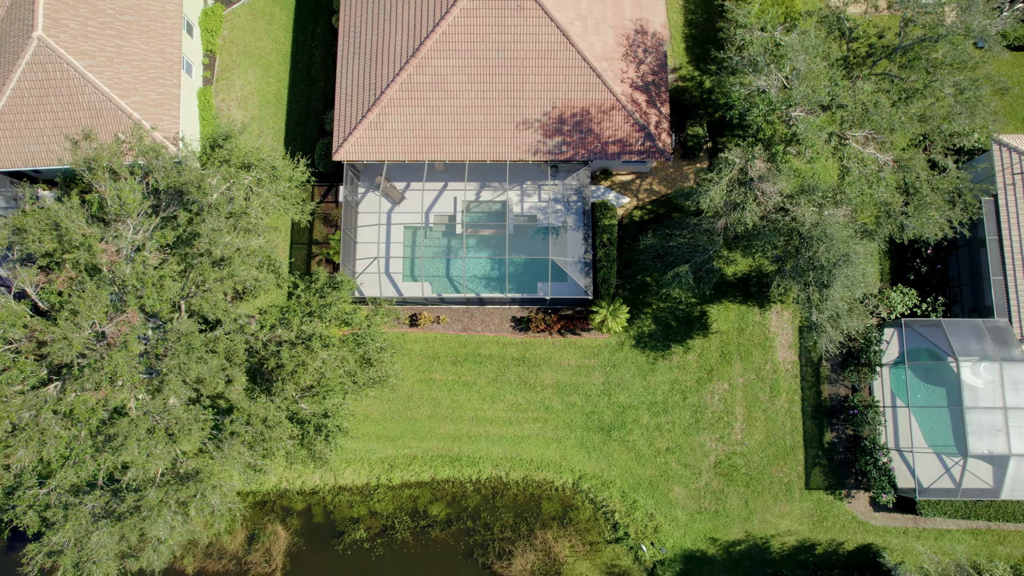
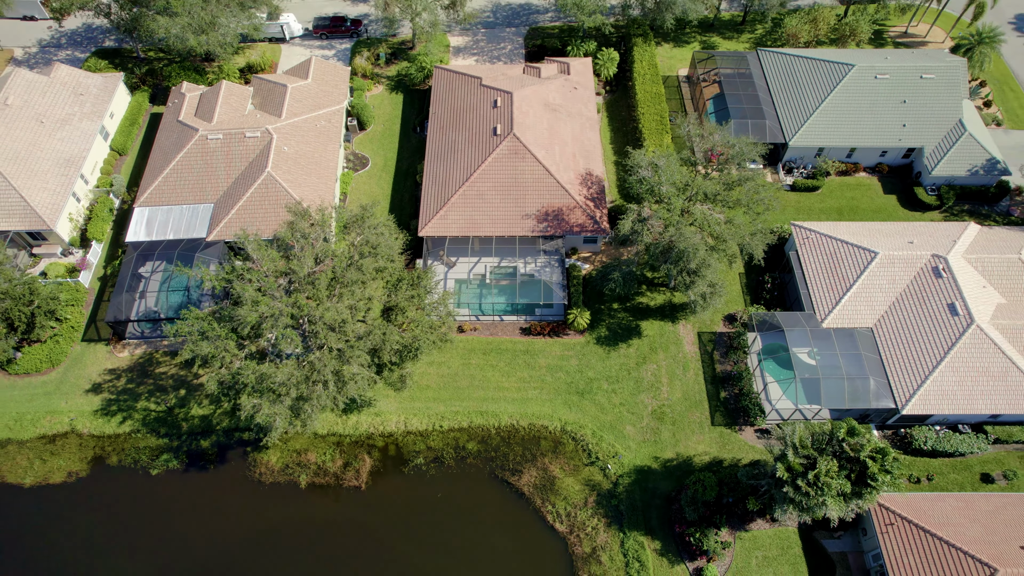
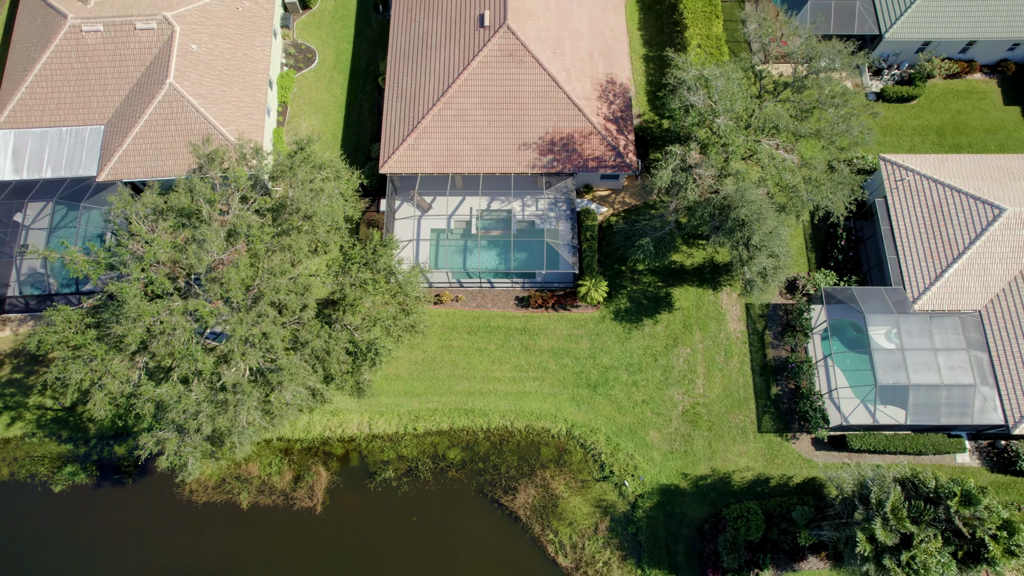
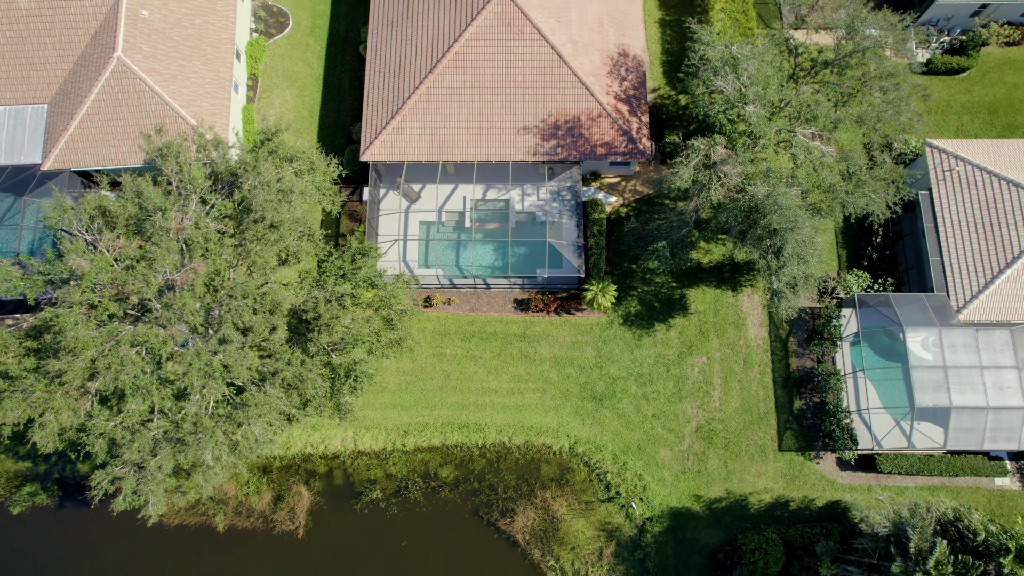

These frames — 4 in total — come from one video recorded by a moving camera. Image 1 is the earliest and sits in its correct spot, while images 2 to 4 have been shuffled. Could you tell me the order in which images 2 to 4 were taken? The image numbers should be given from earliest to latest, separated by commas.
4, 3, 2
